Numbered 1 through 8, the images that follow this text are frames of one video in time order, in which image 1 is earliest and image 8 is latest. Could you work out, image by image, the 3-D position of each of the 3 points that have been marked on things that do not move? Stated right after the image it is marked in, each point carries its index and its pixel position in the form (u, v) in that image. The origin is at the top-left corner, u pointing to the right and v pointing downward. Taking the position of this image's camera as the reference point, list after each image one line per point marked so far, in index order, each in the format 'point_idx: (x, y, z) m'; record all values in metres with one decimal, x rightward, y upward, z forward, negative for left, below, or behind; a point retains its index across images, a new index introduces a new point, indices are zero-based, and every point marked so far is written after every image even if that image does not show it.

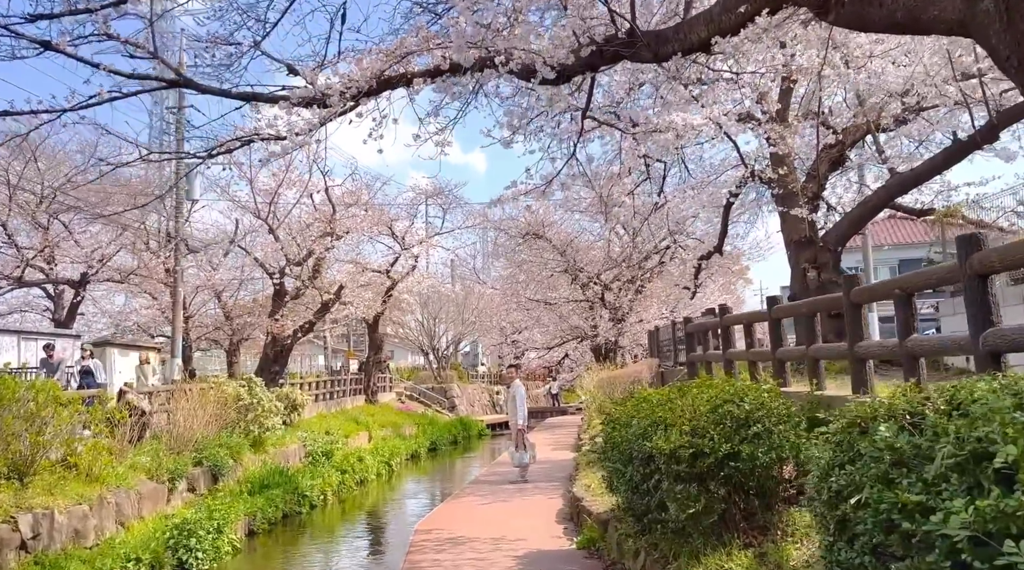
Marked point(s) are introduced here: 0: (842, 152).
0: (+3.1, +1.3, +9.8) m
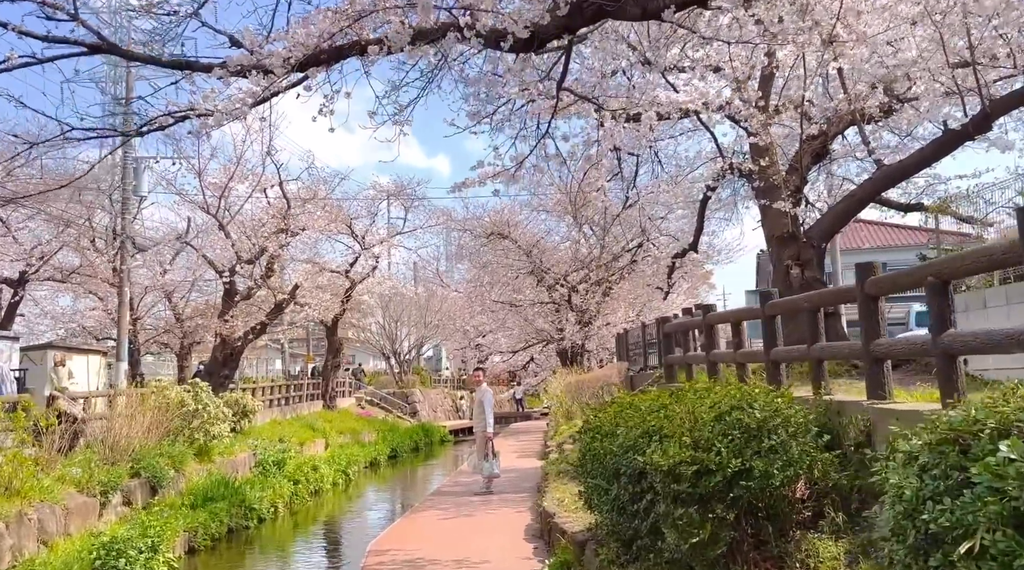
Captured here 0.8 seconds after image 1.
0: (+2.8, +1.3, +9.2) m
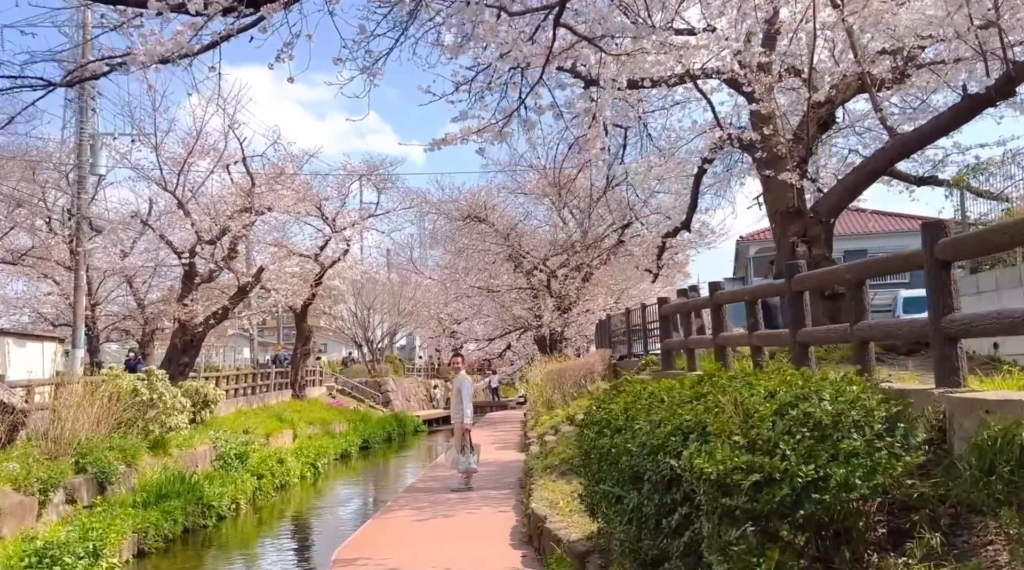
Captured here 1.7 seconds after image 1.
0: (+2.7, +1.4, +8.5) m
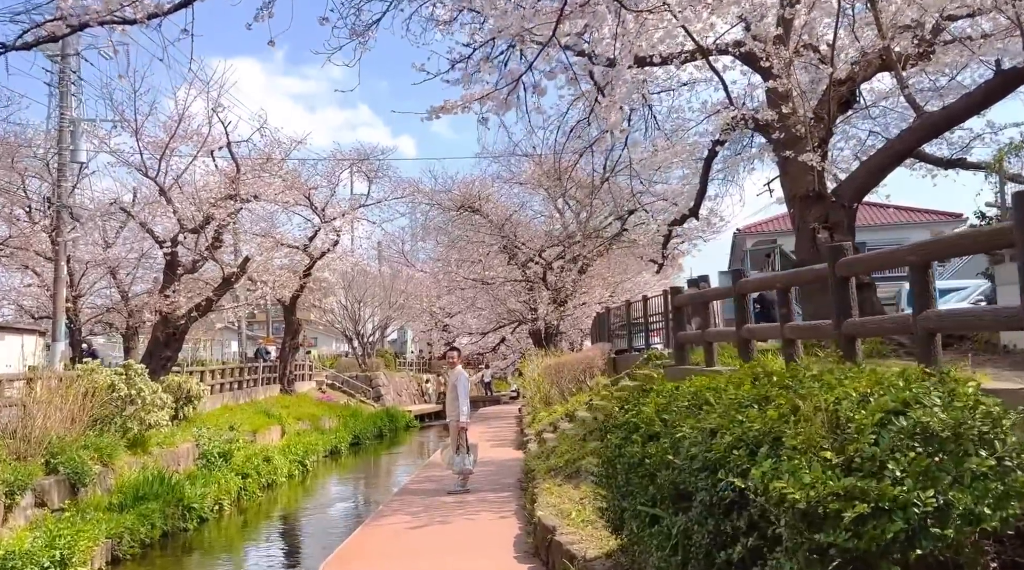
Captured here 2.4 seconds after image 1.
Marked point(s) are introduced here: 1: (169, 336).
0: (+2.7, +1.5, +8.0) m
1: (-4.6, -0.7, +13.8) m
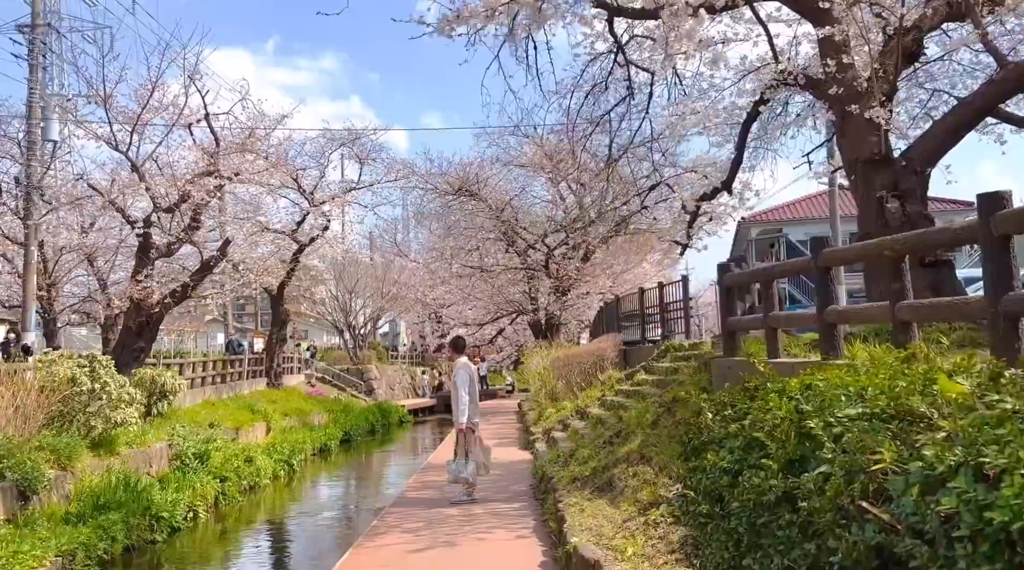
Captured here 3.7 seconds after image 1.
0: (+2.8, +1.7, +6.9) m
1: (-4.6, -0.5, +12.7) m
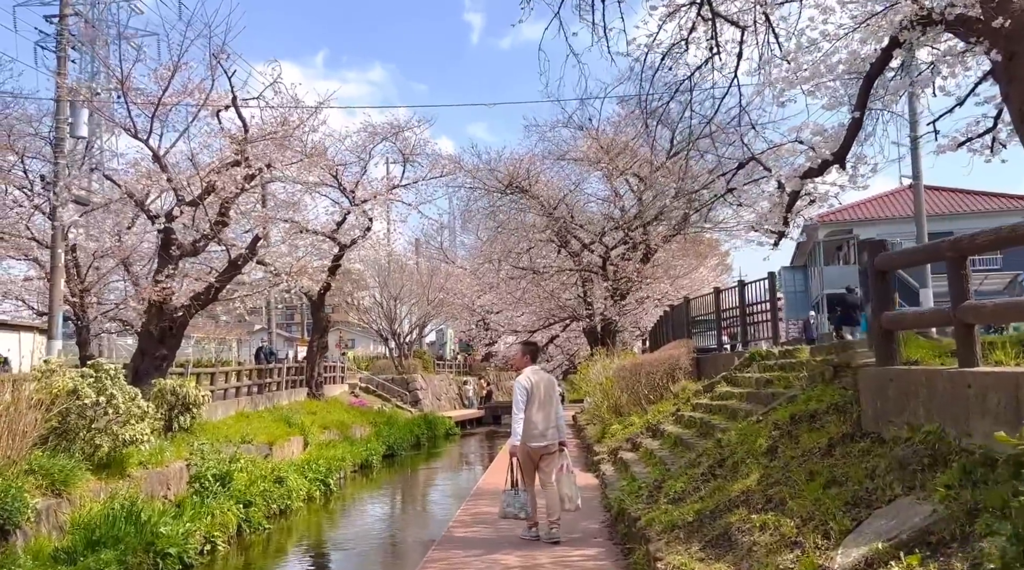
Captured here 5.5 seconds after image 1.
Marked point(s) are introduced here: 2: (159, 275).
0: (+3.1, +1.7, +5.5) m
1: (-3.9, -0.5, +11.5) m
2: (-3.9, +0.1, +11.2) m
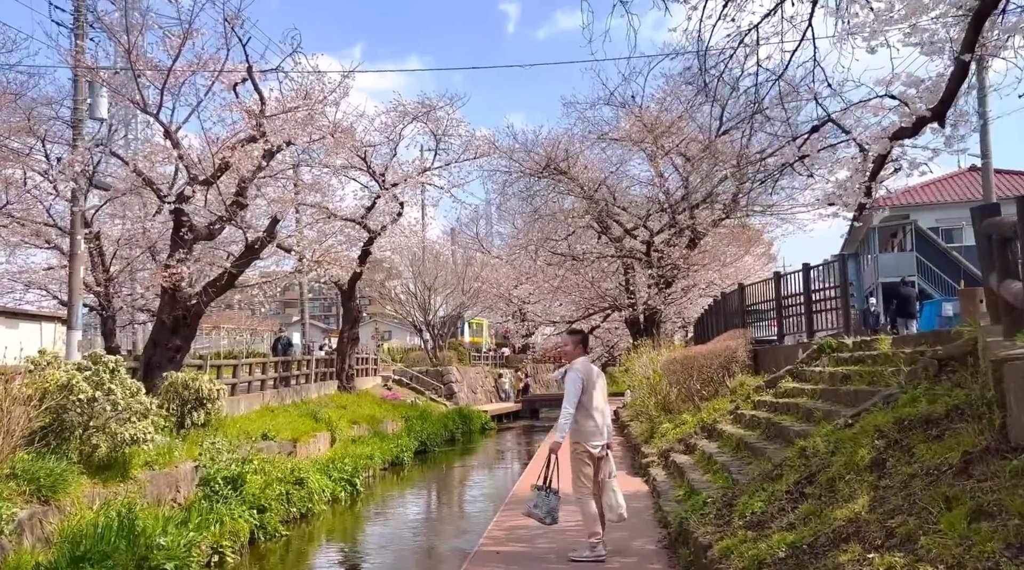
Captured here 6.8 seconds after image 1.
0: (+3.3, +1.8, +4.4) m
1: (-3.5, -0.4, +10.8) m
2: (-3.5, +0.2, +10.4) m
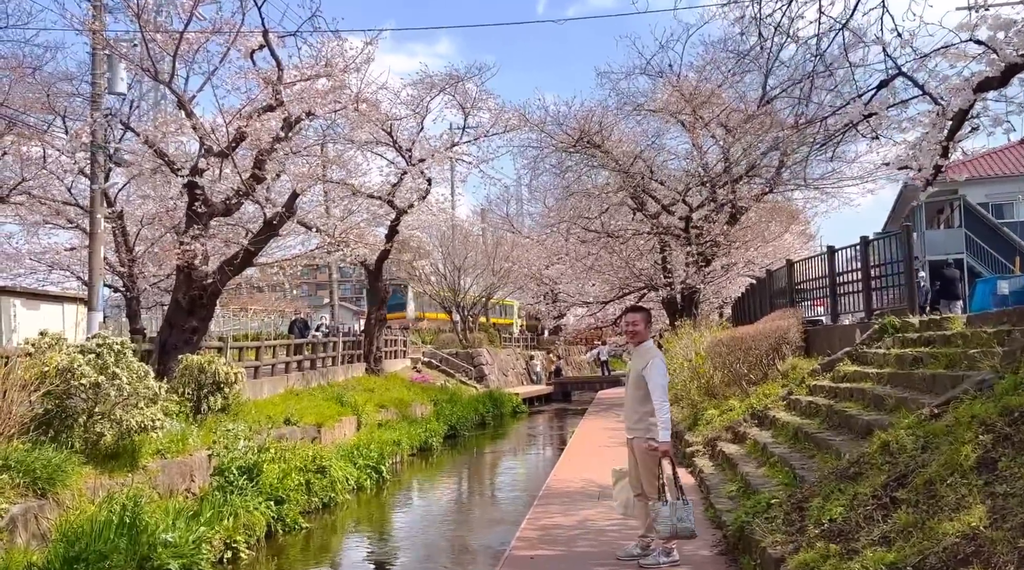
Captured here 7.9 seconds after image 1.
0: (+3.5, +1.9, +3.7) m
1: (-3.2, -0.2, +10.2) m
2: (-3.1, +0.4, +9.9) m
